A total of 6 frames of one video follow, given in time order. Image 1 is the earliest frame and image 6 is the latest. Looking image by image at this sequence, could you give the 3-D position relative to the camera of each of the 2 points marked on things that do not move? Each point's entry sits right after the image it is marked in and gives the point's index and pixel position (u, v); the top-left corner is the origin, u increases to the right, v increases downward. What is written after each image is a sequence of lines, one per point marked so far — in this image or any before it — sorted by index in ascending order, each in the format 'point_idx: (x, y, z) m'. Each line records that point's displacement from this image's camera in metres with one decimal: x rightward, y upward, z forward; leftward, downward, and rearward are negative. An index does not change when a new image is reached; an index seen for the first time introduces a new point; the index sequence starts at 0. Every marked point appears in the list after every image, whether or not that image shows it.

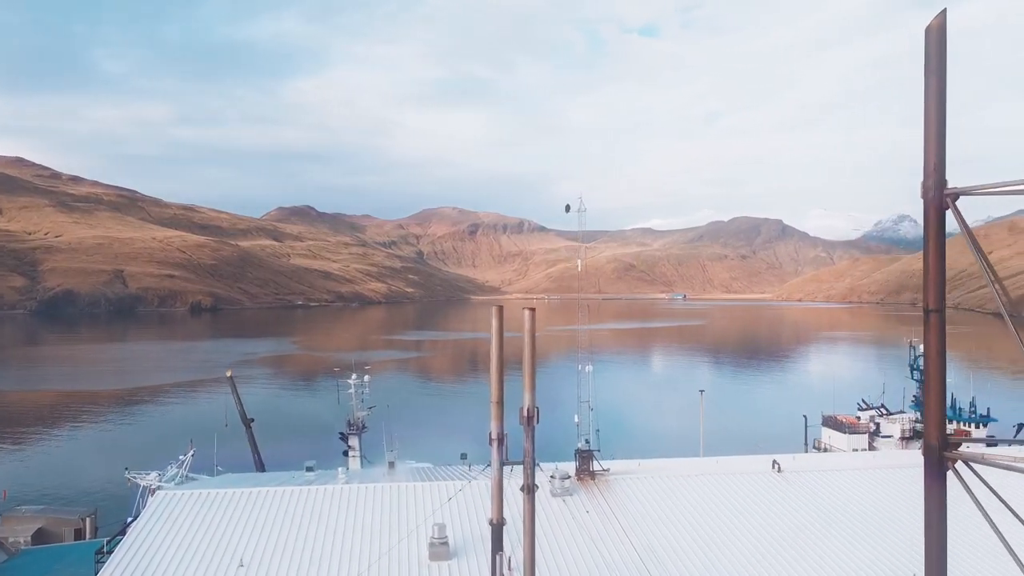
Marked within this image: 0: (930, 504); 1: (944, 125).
0: (+4.8, -2.5, +9.4) m
1: (+5.0, +1.9, +9.4) m
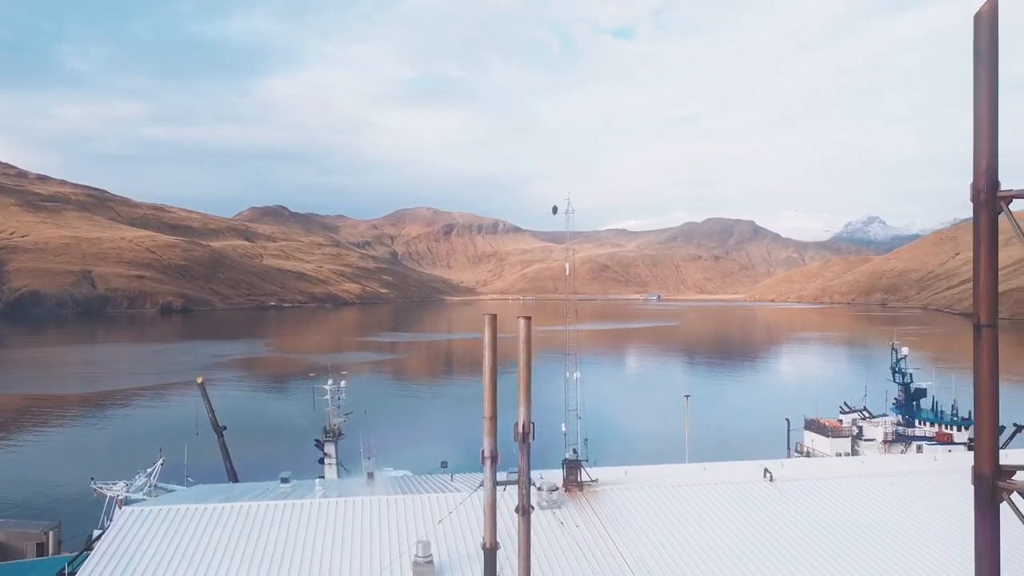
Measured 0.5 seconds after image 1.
0: (+4.9, -2.6, +8.5) m
1: (+5.1, +1.8, +8.5) m
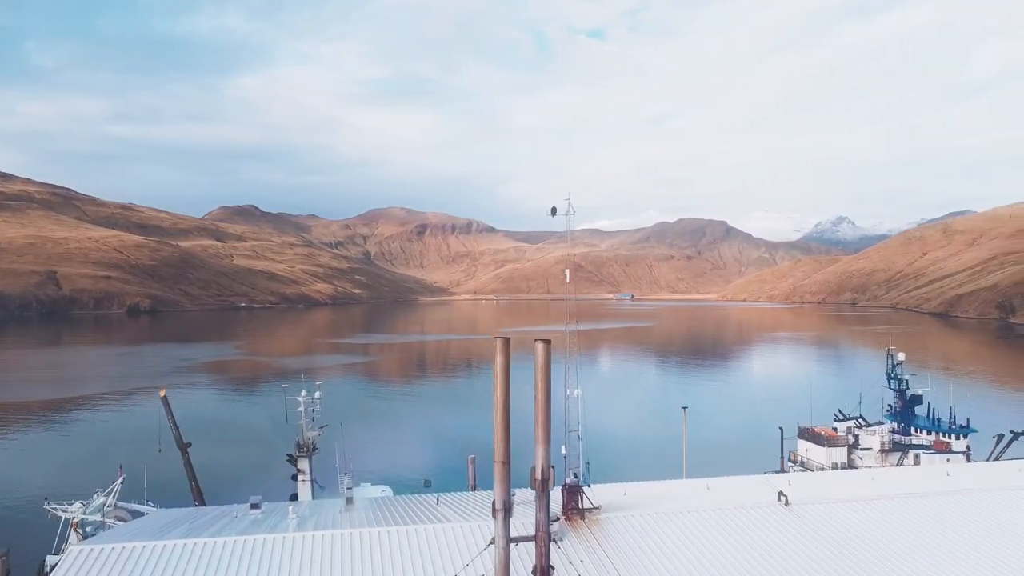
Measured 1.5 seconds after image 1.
0: (+5.4, -2.9, +6.3) m
1: (+5.5, +1.5, +6.3) m
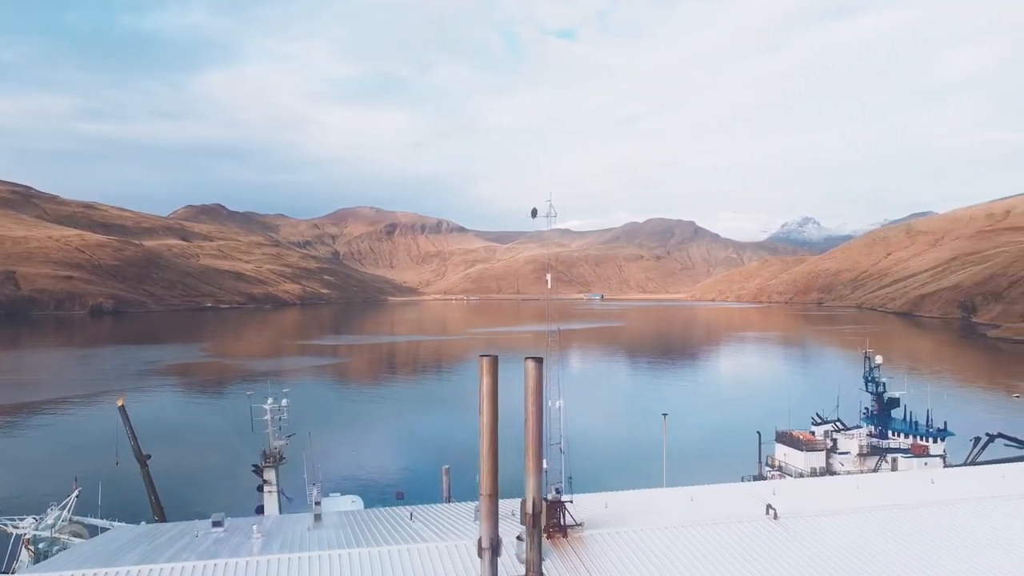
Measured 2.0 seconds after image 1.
0: (+5.4, -3.1, +5.3) m
1: (+5.5, +1.3, +5.2) m
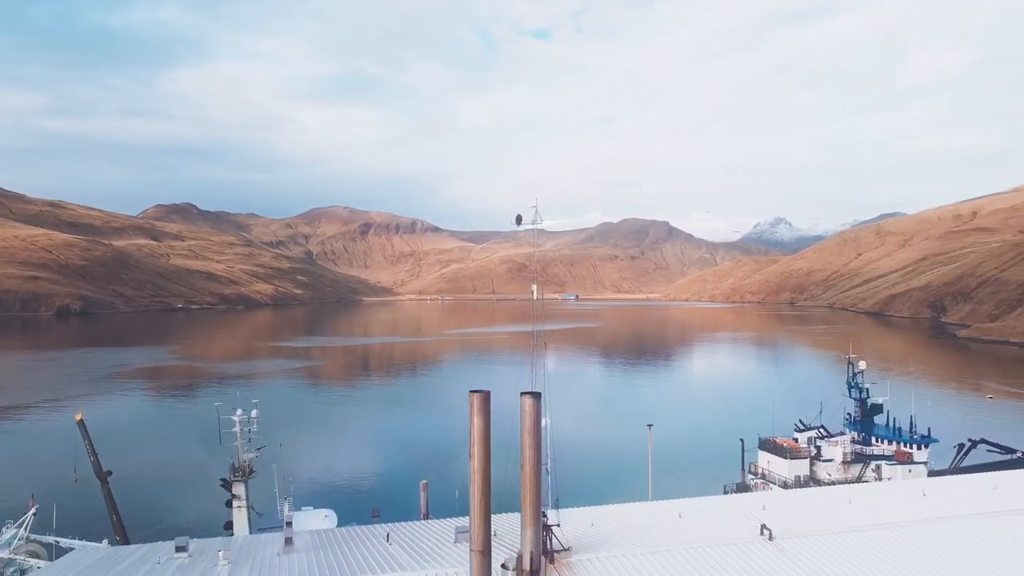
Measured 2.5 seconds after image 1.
0: (+5.5, -3.4, +4.1) m
1: (+5.7, +1.0, +4.1) m
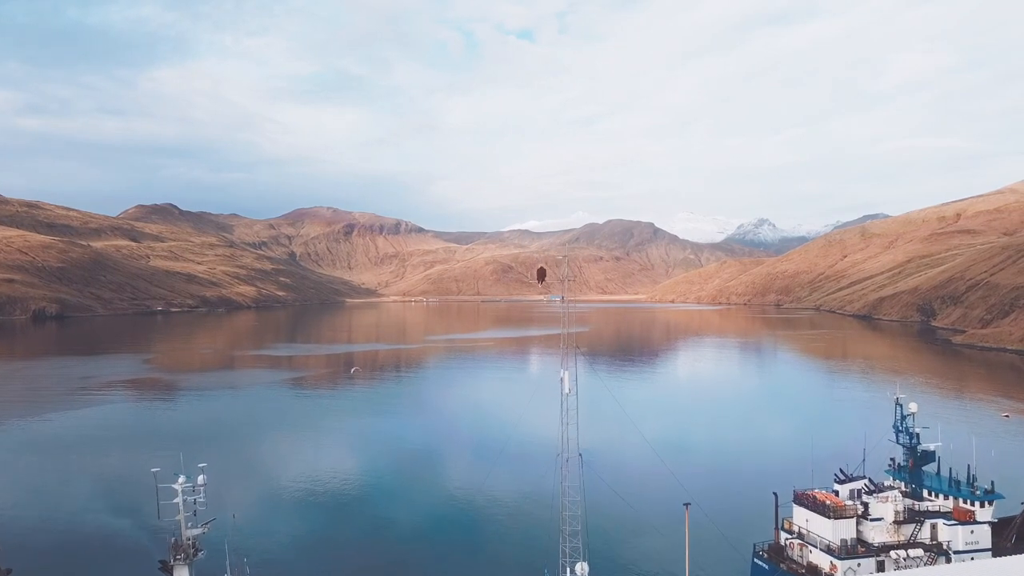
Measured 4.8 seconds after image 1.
0: (+6.3, -4.9, -2.6) m
1: (+6.4, -0.5, -2.6) m
